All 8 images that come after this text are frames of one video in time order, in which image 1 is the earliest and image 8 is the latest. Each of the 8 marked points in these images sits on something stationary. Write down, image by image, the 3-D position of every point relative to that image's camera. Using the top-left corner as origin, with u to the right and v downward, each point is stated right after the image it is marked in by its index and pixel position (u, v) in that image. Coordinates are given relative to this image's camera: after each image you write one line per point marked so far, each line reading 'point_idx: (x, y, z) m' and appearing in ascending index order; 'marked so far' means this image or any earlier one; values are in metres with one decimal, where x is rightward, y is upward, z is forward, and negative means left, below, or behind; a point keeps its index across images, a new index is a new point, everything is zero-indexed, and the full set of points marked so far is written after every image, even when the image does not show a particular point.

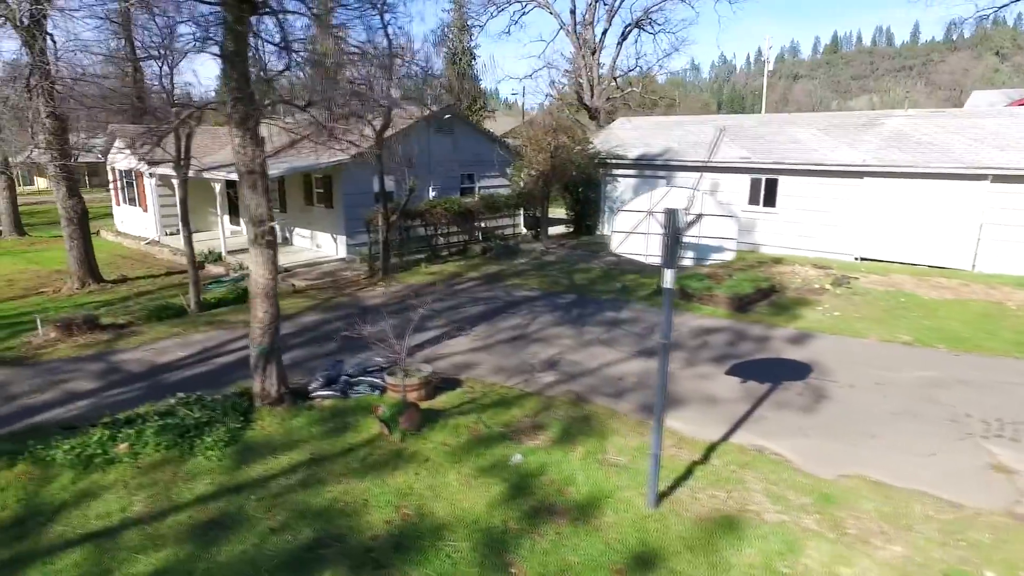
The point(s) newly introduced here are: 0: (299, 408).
0: (-2.3, -1.3, +6.5) m
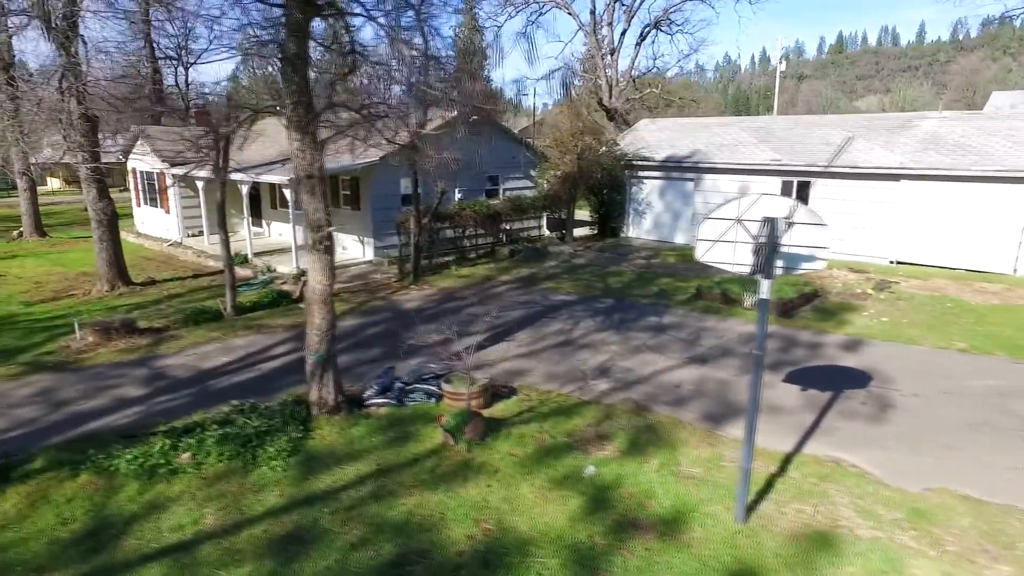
0: (-1.6, -1.4, +6.4) m
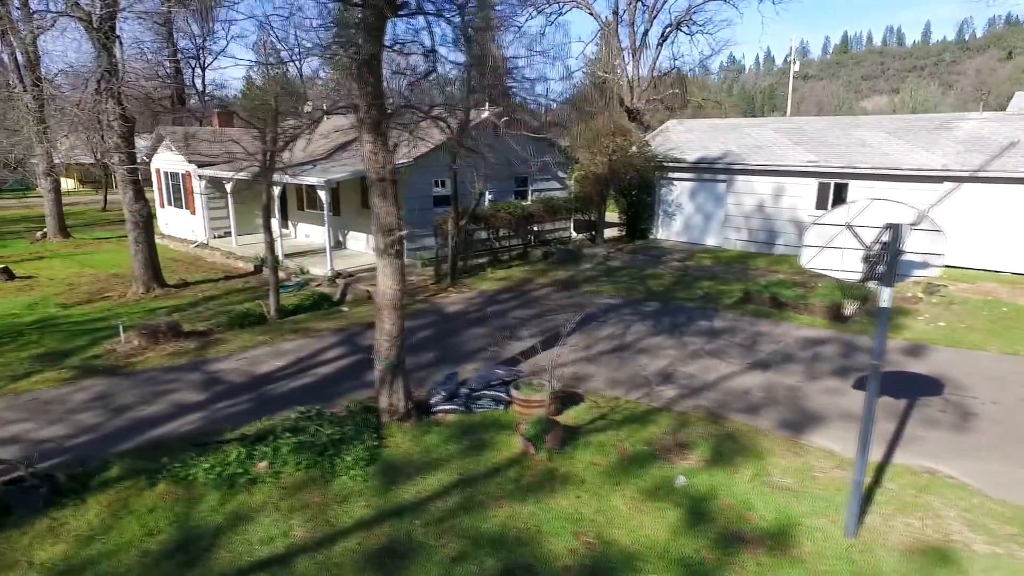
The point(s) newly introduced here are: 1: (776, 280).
0: (-0.9, -1.4, +6.3) m
1: (+4.9, +0.1, +11.4) m
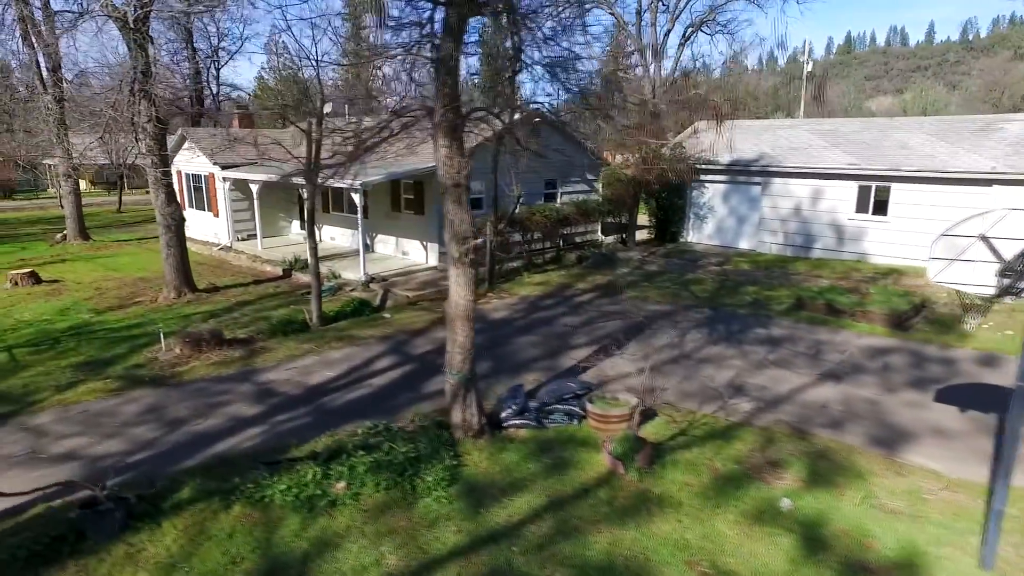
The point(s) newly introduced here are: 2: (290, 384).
0: (-0.1, -1.5, +6.1) m
1: (+5.7, 0.0, +11.1) m
2: (-2.8, -1.2, +7.8) m
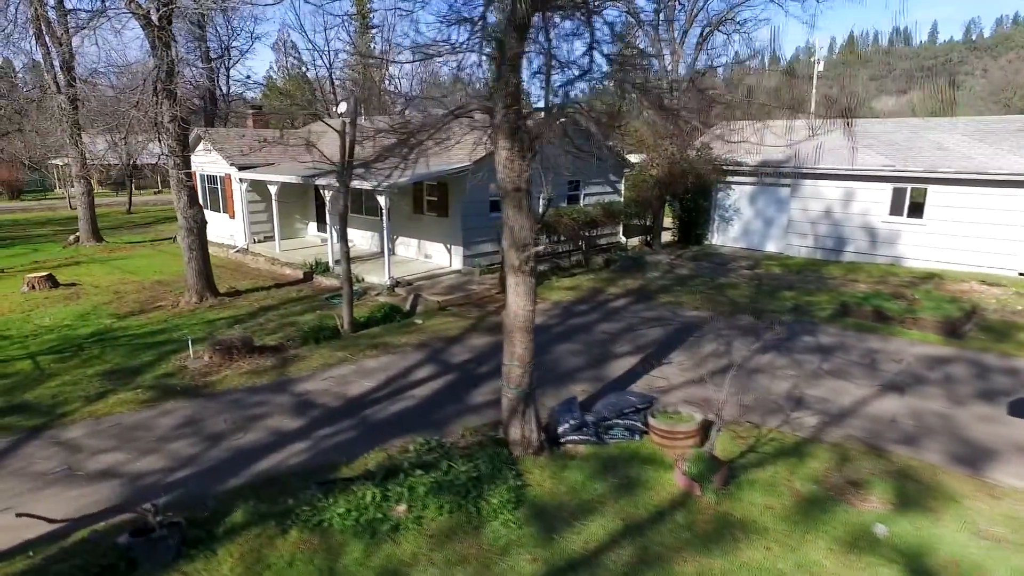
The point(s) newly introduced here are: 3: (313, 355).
0: (+0.5, -1.6, +5.8) m
1: (+6.3, -0.1, +10.8) m
2: (-2.3, -1.3, +7.5) m
3: (-2.9, -1.0, +8.8) m
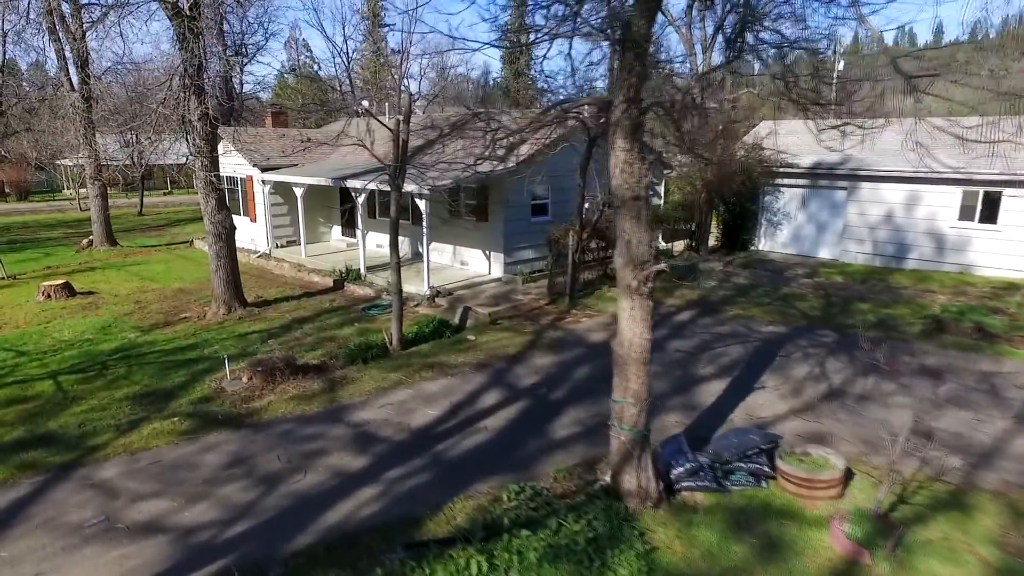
0: (+1.4, -1.8, +4.9) m
1: (+7.2, -0.3, +9.9) m
2: (-1.3, -1.5, +6.6) m
3: (-1.9, -1.2, +8.0) m
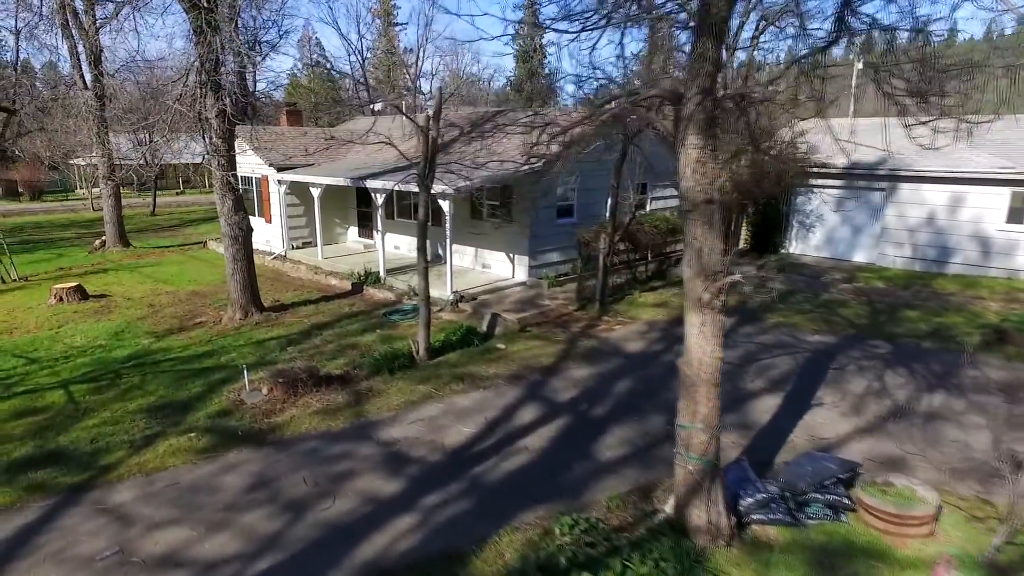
0: (+1.8, -1.9, +4.4) m
1: (+7.7, -0.4, +9.4) m
2: (-0.9, -1.6, +6.2) m
3: (-1.5, -1.2, +7.5) m
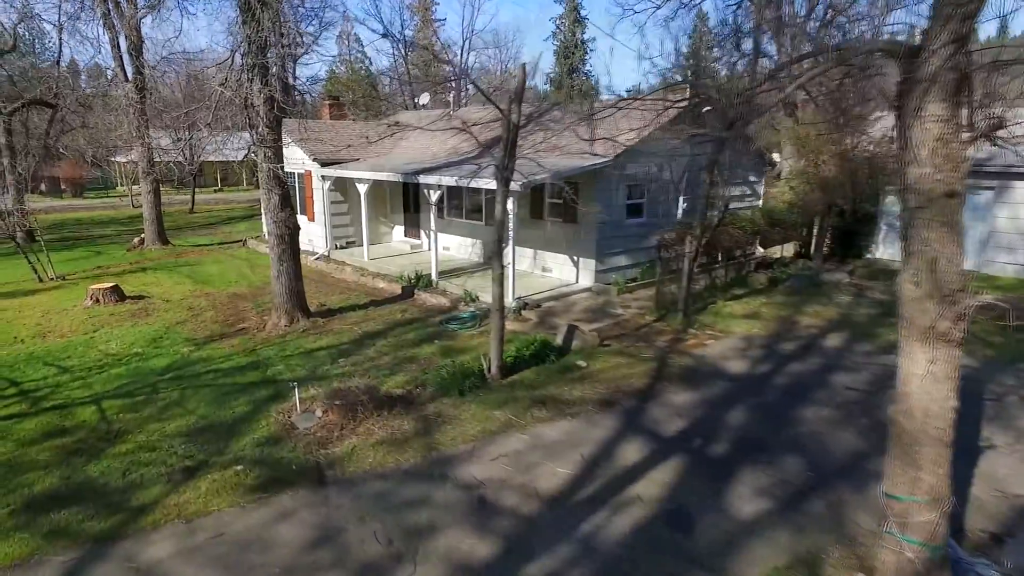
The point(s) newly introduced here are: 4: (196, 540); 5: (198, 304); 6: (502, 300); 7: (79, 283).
0: (+2.6, -2.0, +3.2) m
1: (+8.8, -0.6, +7.9) m
2: (0.0, -1.7, +5.1) m
3: (-0.5, -1.3, +6.4) m
4: (-2.4, -1.9, +4.6) m
5: (-6.0, -0.3, +11.5) m
6: (-0.1, -0.1, +7.2) m
7: (-9.5, +0.1, +13.4) m
